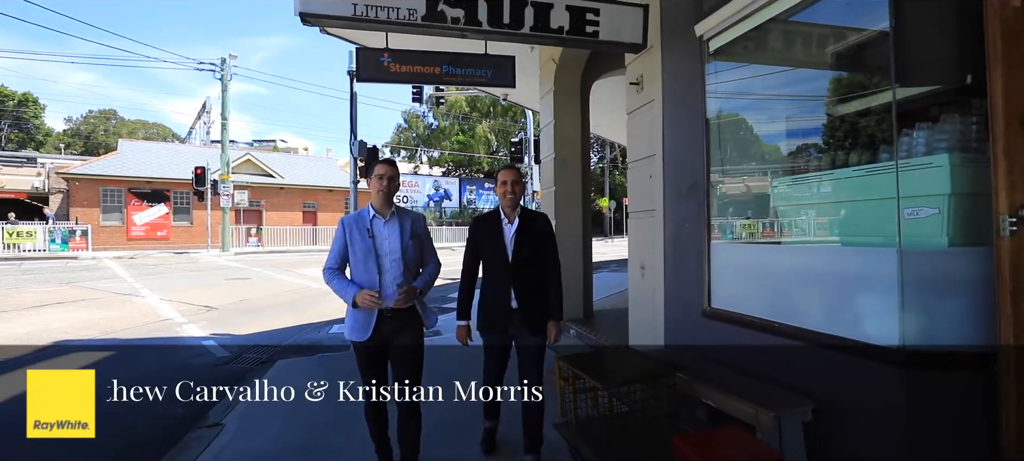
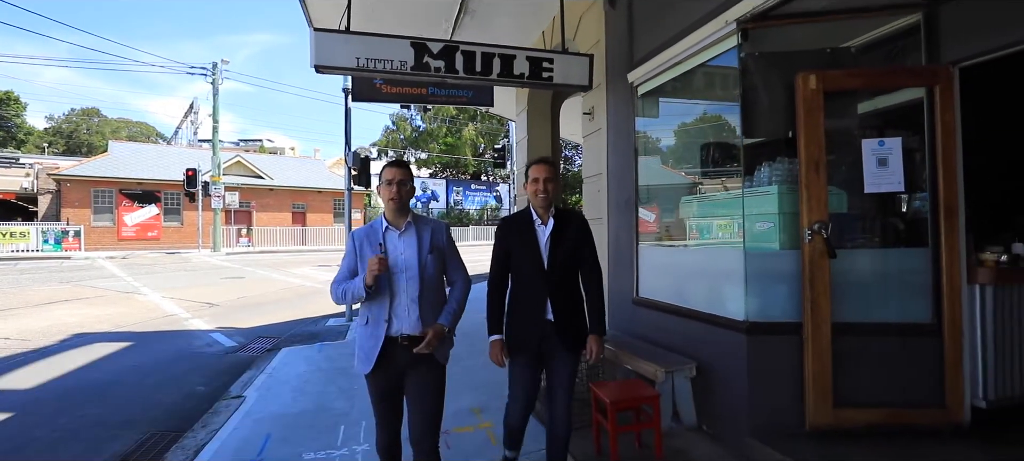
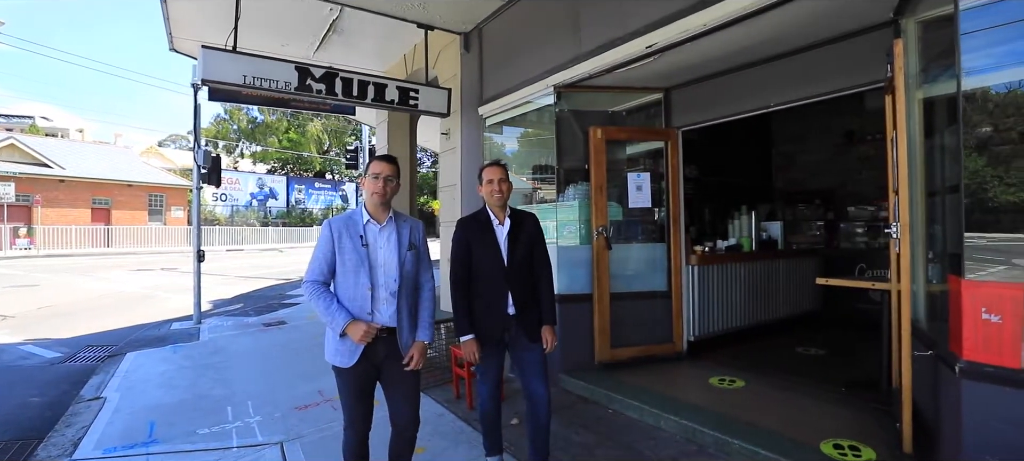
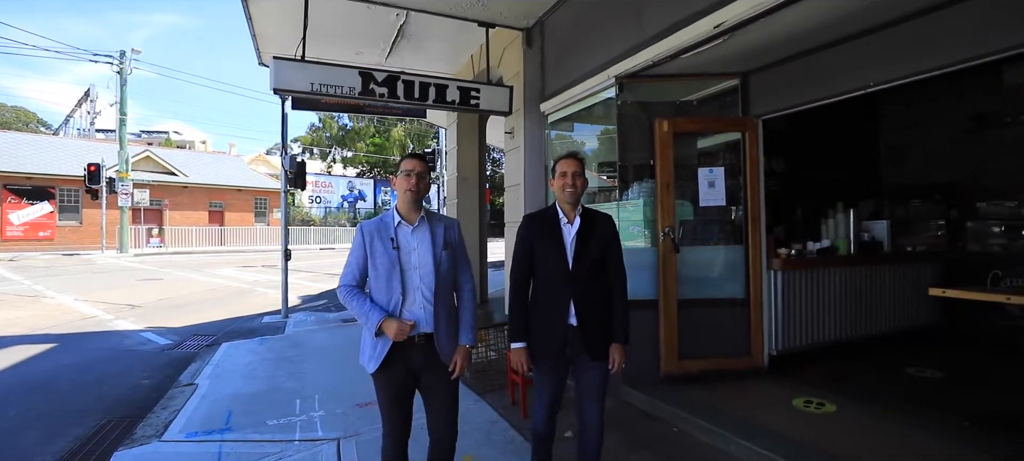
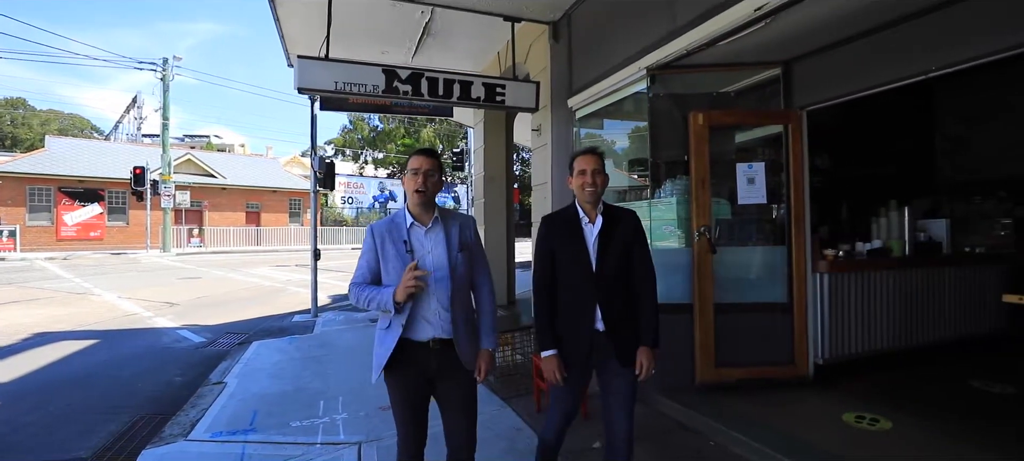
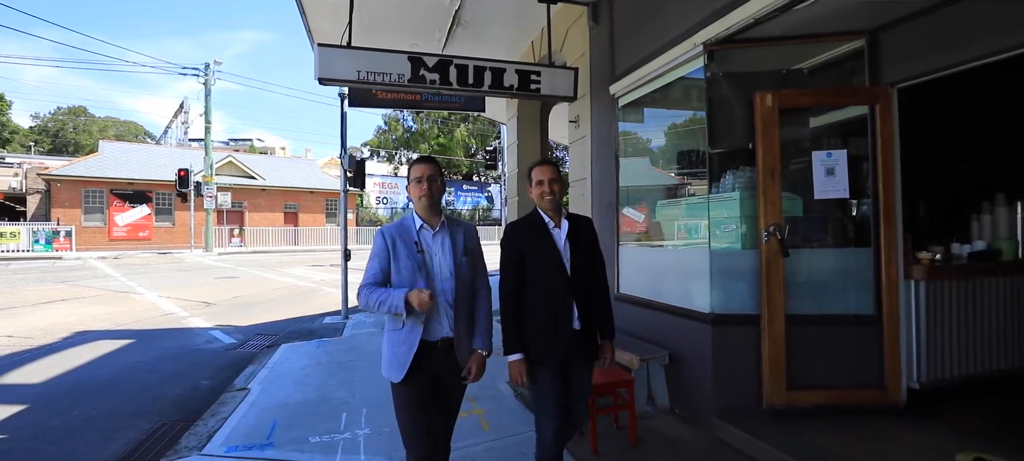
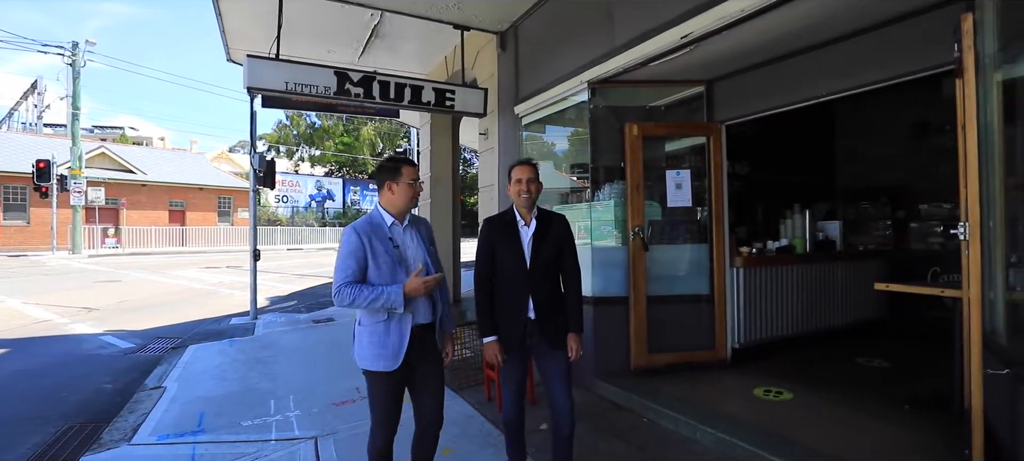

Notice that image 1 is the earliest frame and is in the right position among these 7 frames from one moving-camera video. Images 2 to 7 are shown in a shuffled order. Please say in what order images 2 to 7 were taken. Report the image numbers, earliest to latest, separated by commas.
2, 6, 5, 4, 7, 3
